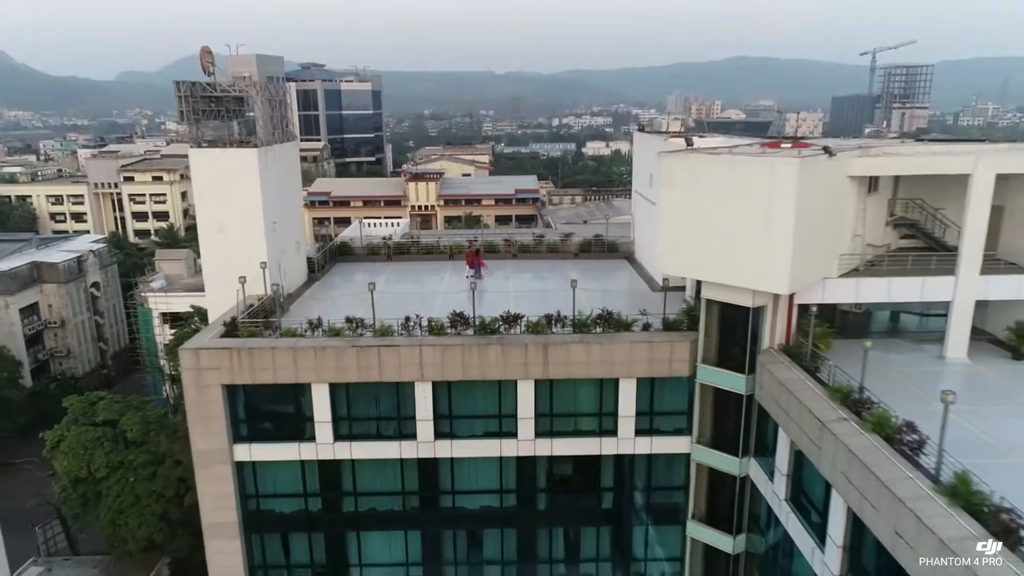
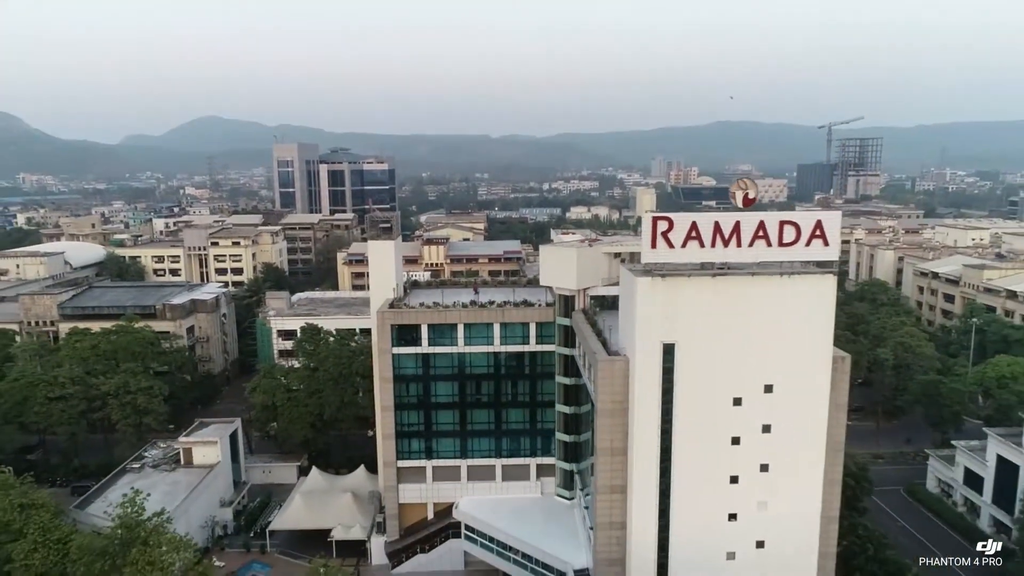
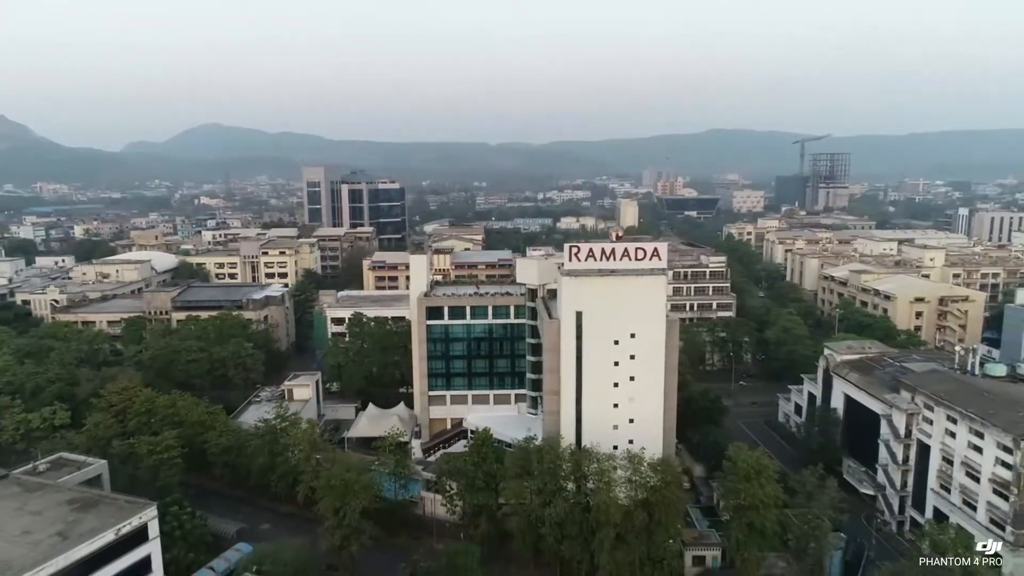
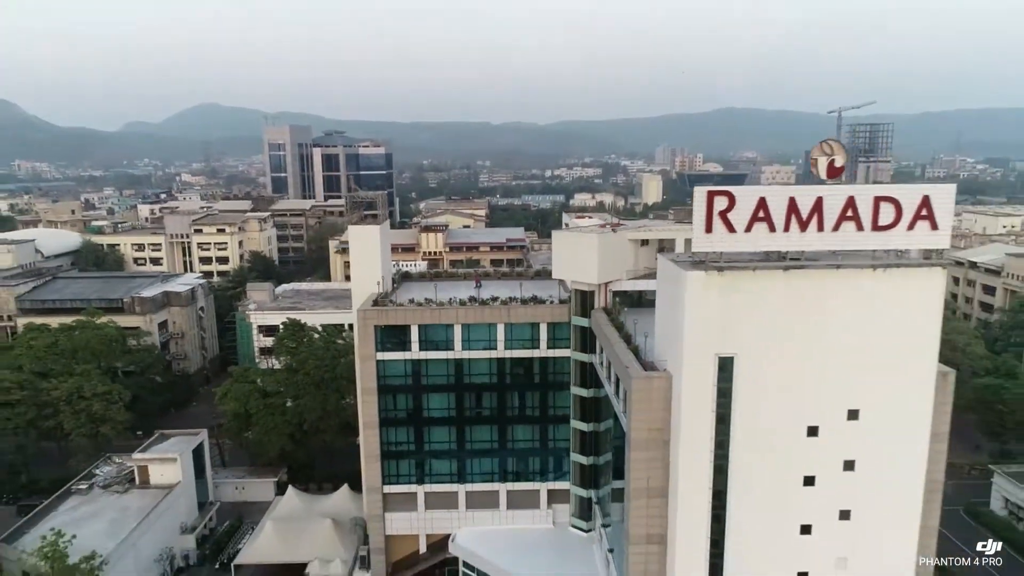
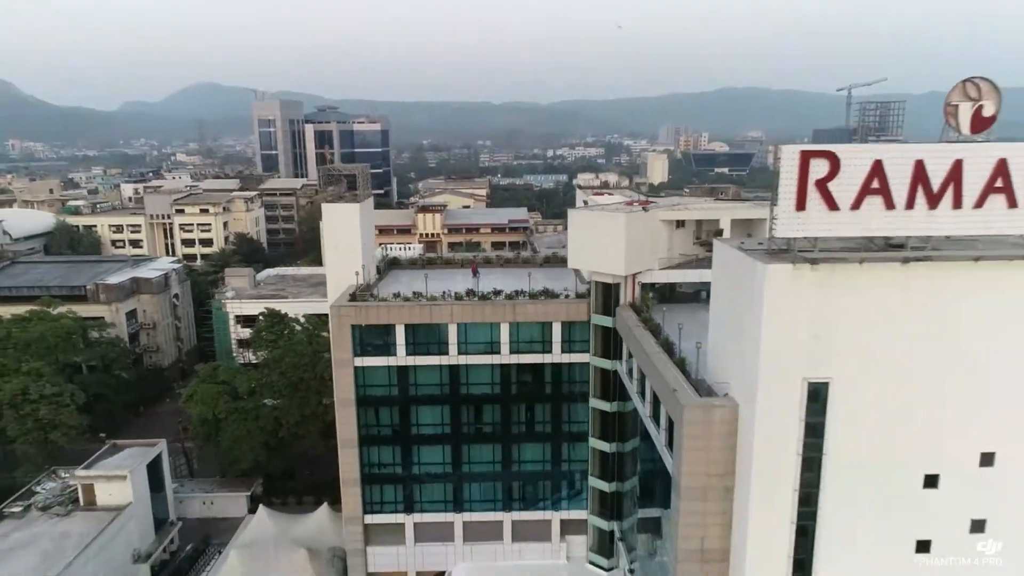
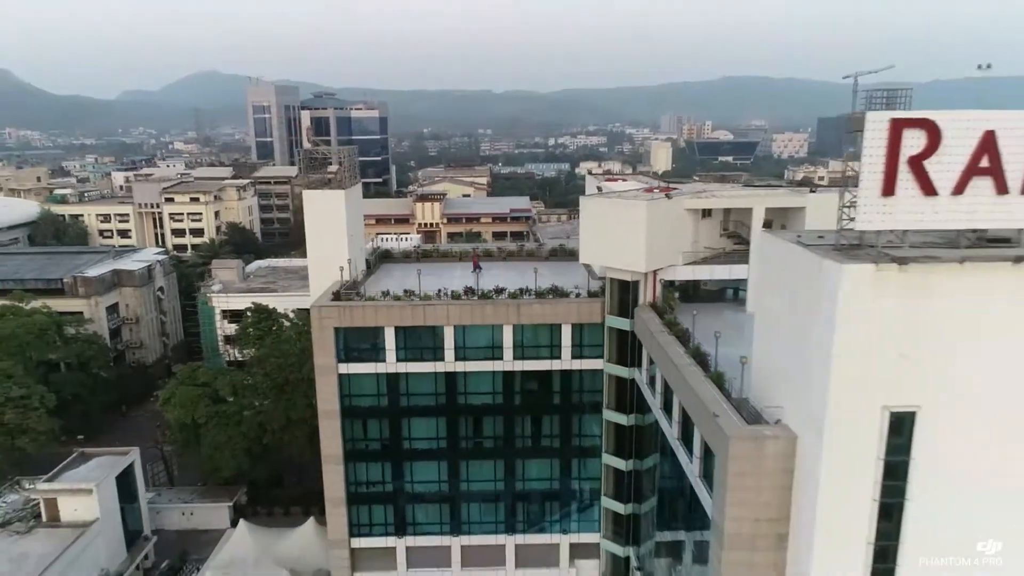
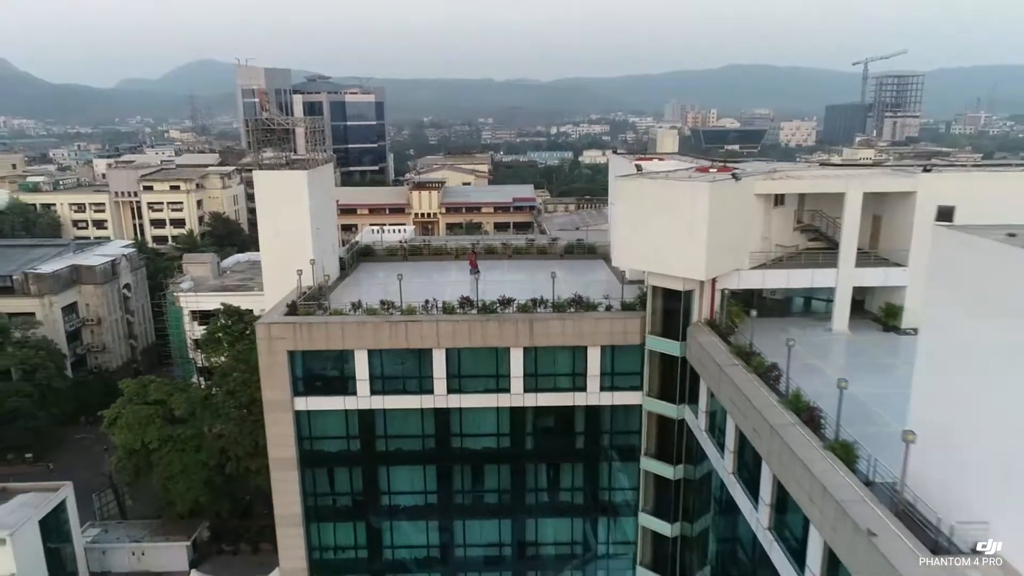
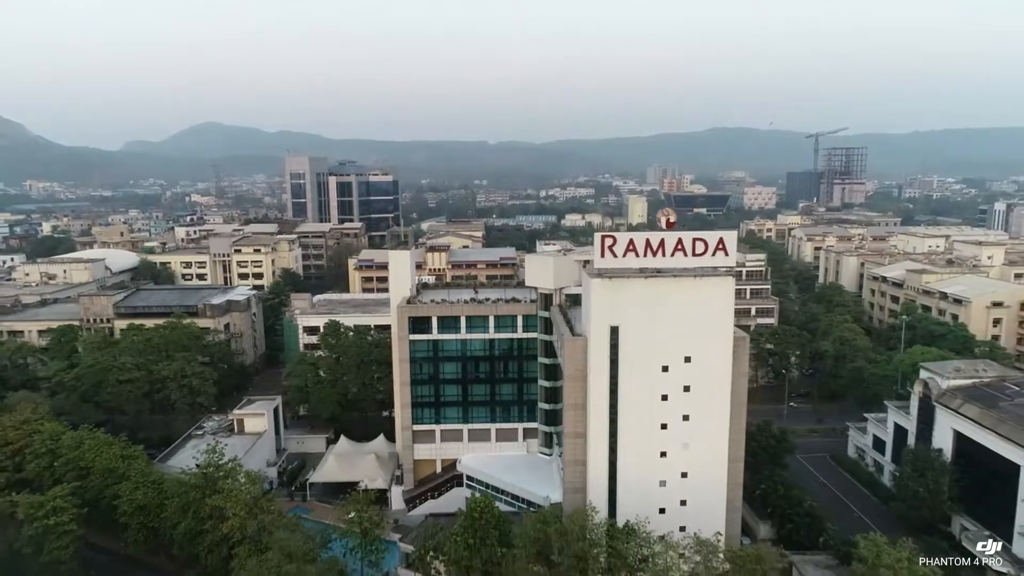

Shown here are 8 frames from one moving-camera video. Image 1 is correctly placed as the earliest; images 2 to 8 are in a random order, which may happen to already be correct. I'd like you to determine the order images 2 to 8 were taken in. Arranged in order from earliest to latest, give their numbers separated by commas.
7, 6, 5, 4, 2, 8, 3
